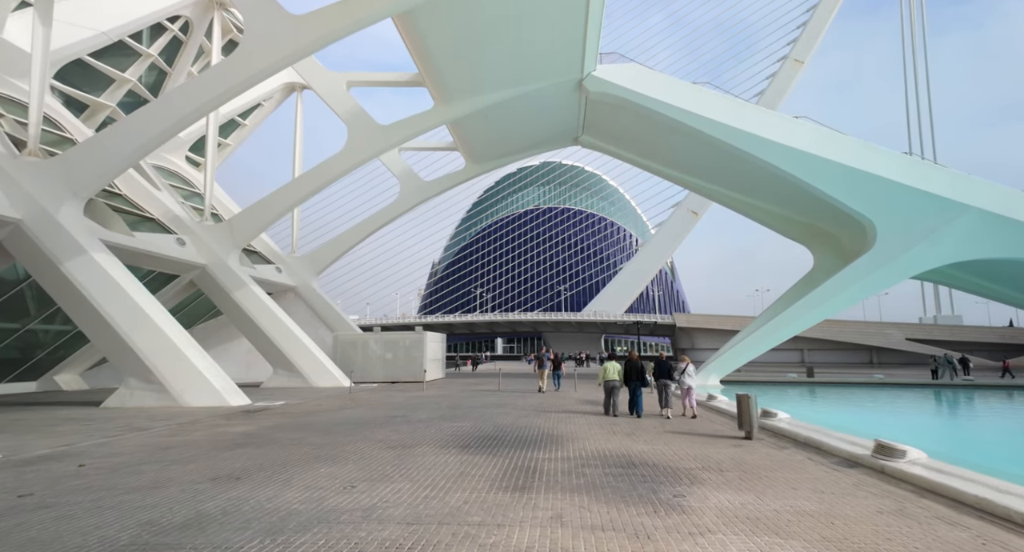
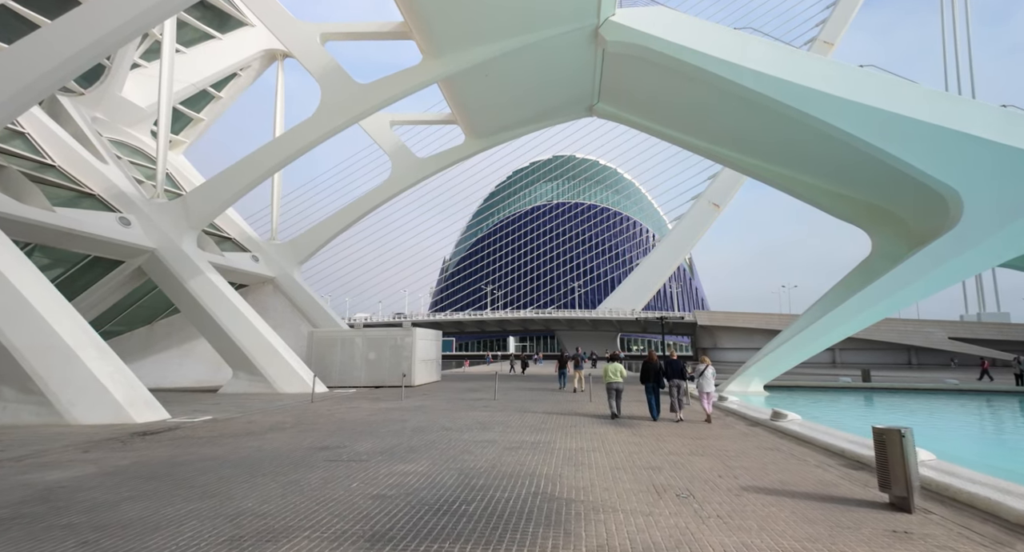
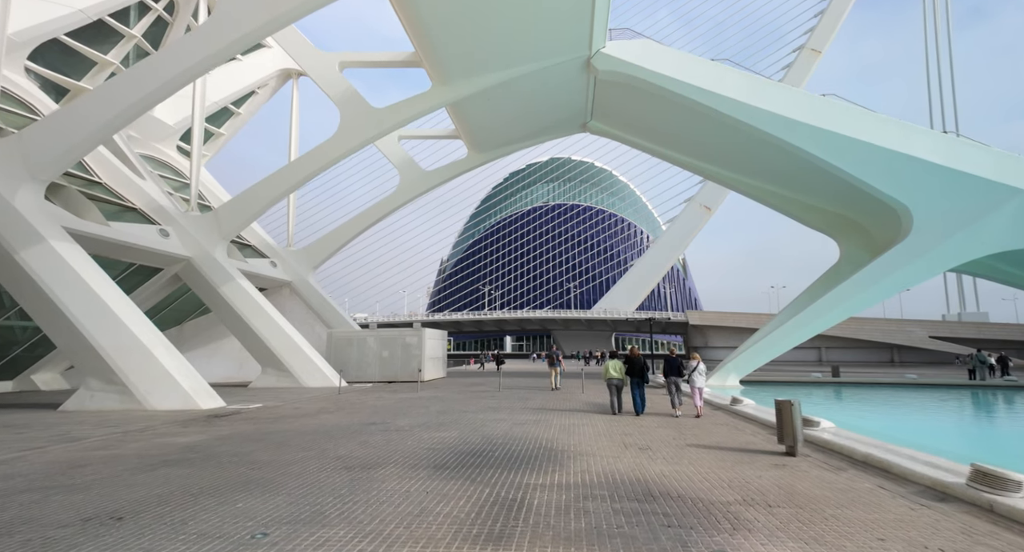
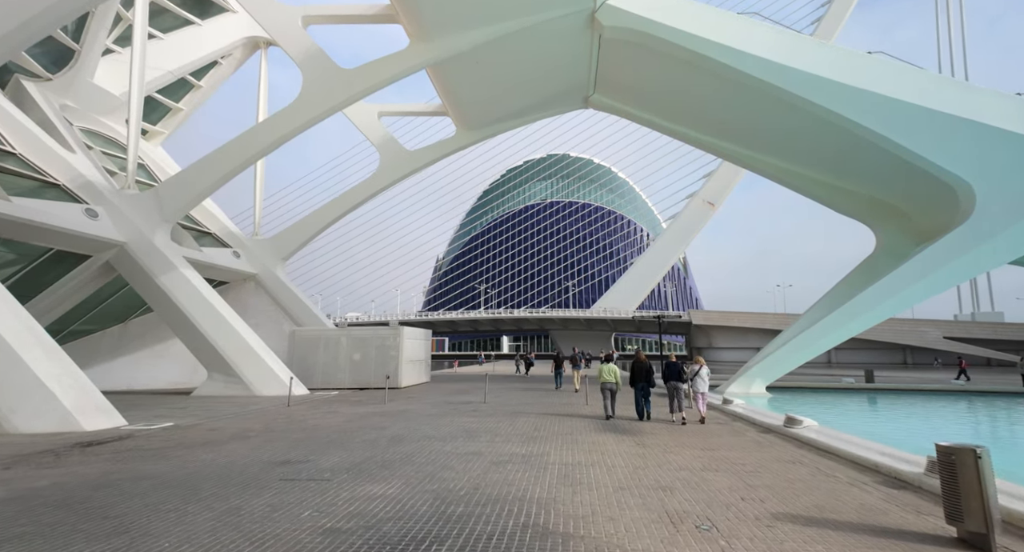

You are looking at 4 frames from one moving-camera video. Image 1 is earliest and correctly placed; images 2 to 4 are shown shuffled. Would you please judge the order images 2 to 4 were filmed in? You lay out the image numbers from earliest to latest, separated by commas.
3, 2, 4
